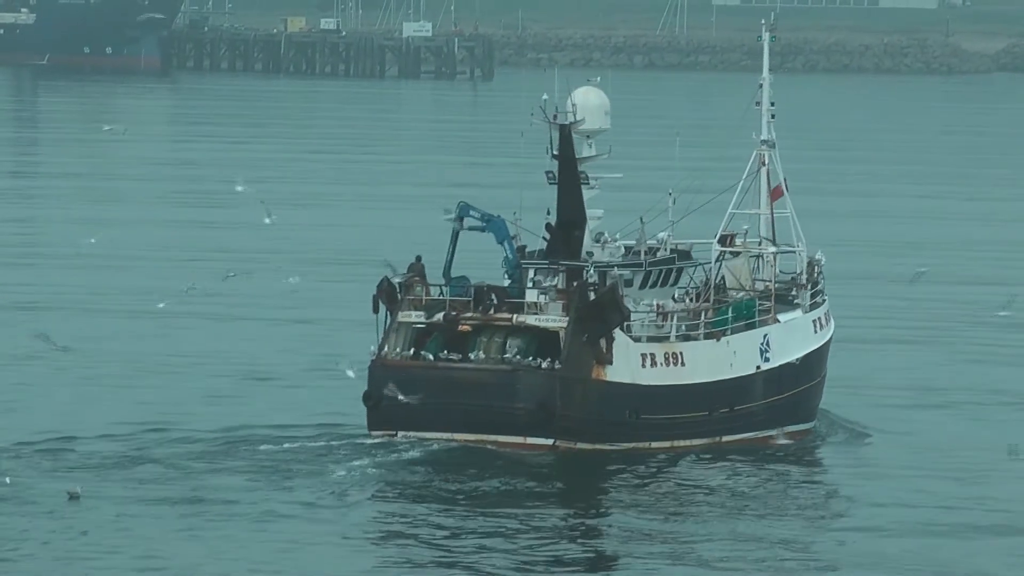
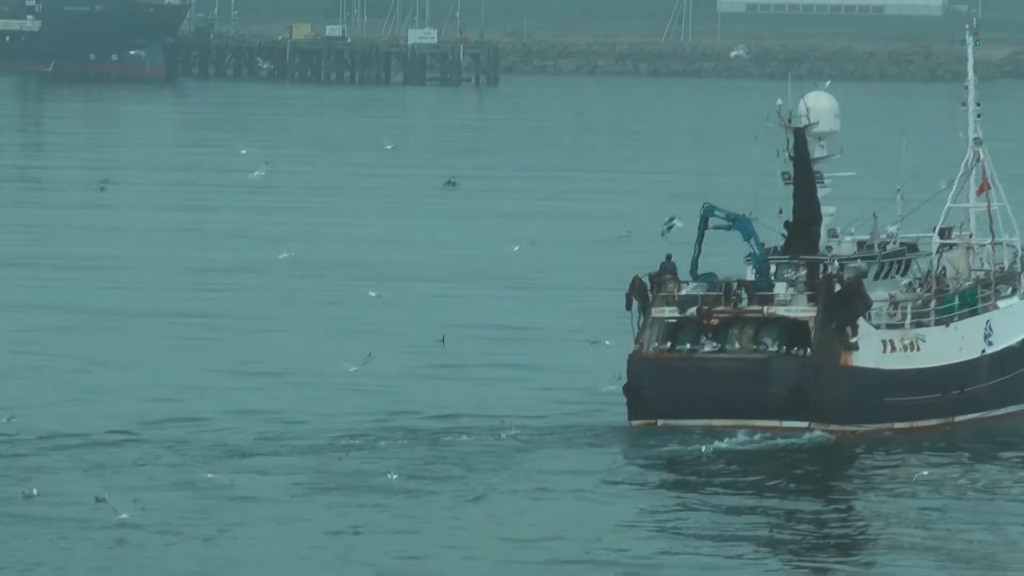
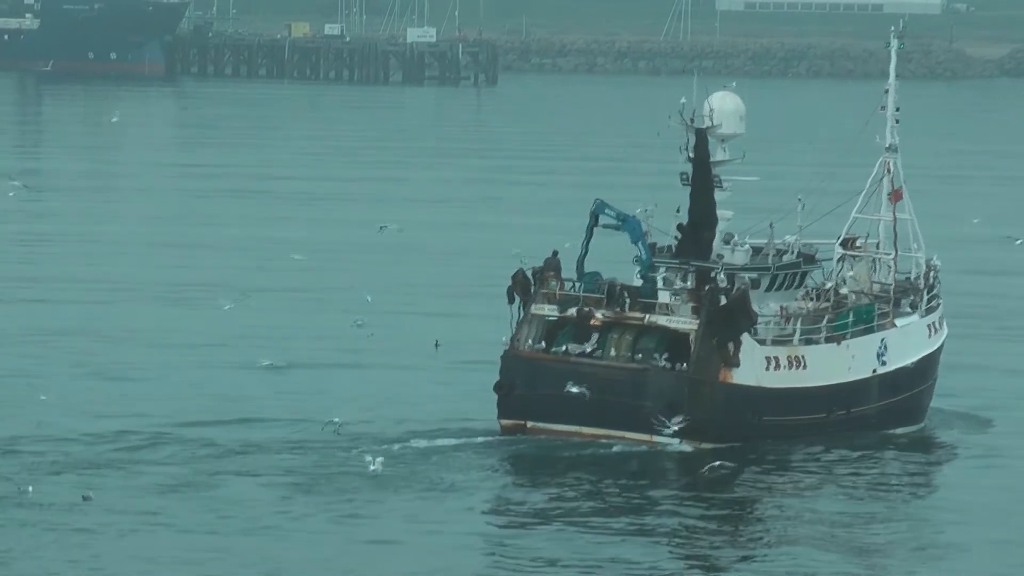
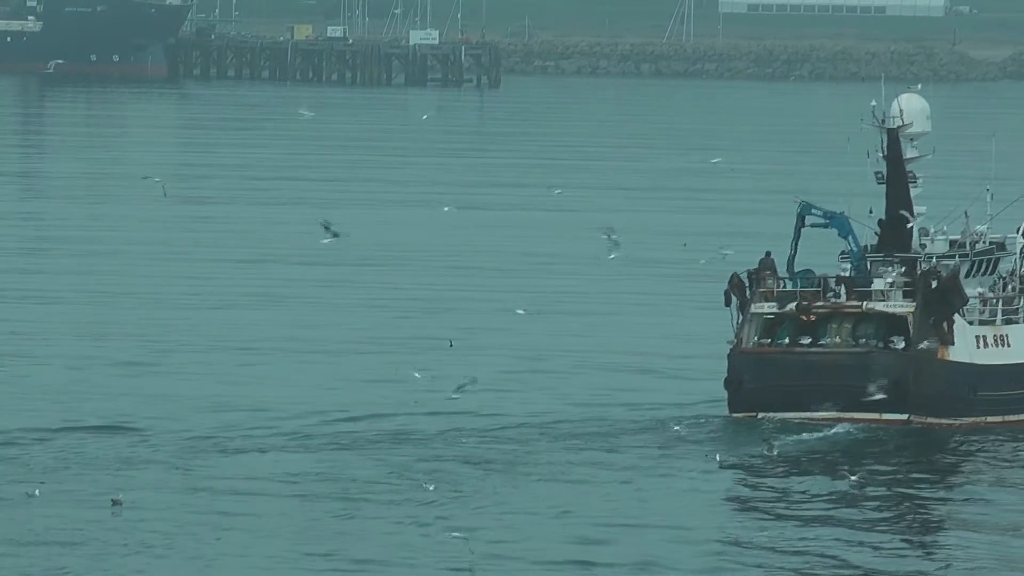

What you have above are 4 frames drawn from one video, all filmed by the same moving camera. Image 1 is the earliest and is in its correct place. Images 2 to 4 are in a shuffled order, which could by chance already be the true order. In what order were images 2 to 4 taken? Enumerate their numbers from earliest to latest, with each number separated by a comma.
3, 2, 4
